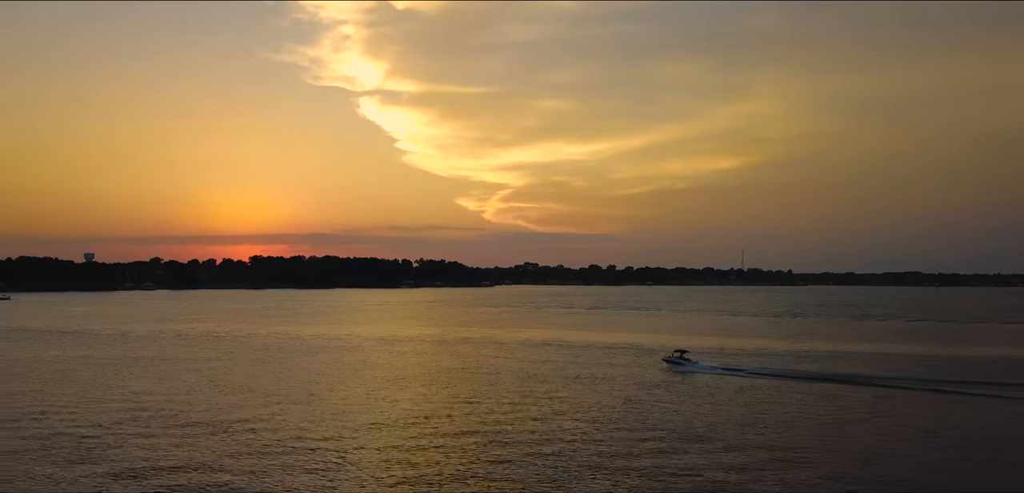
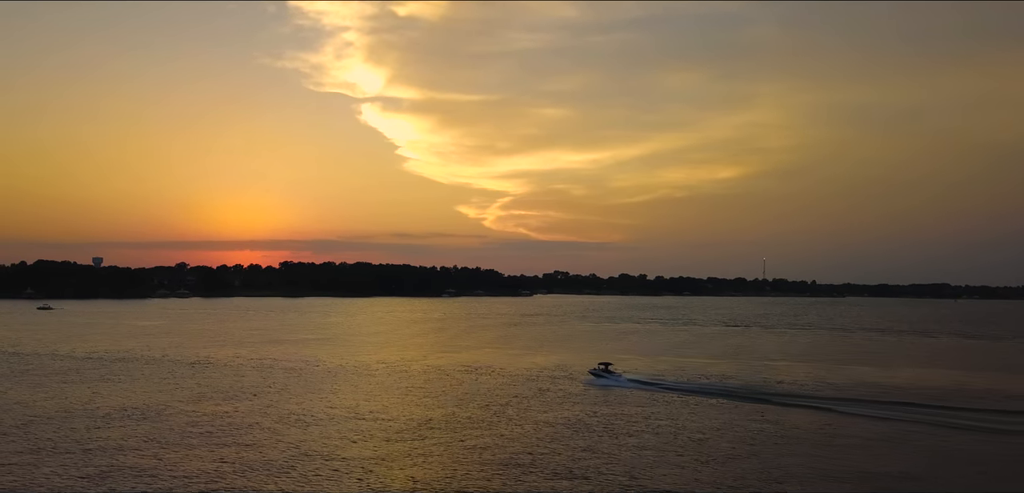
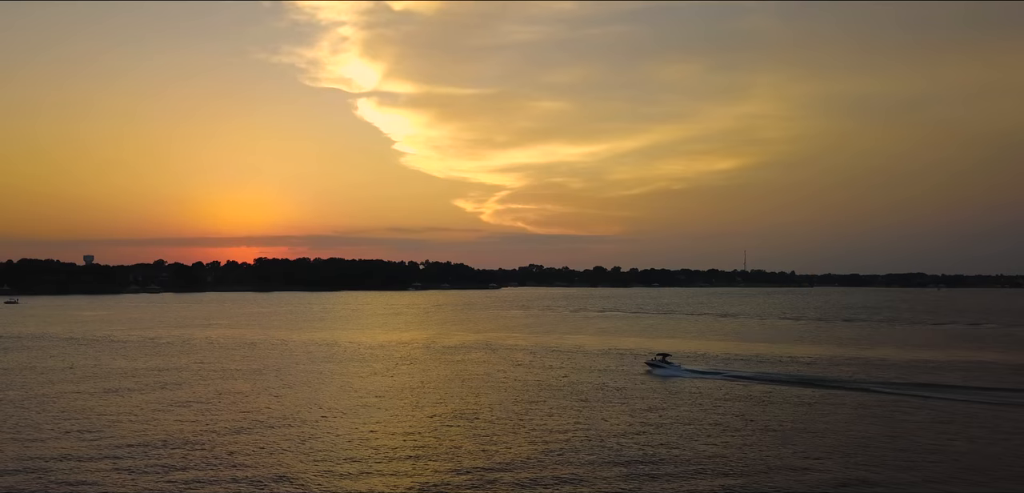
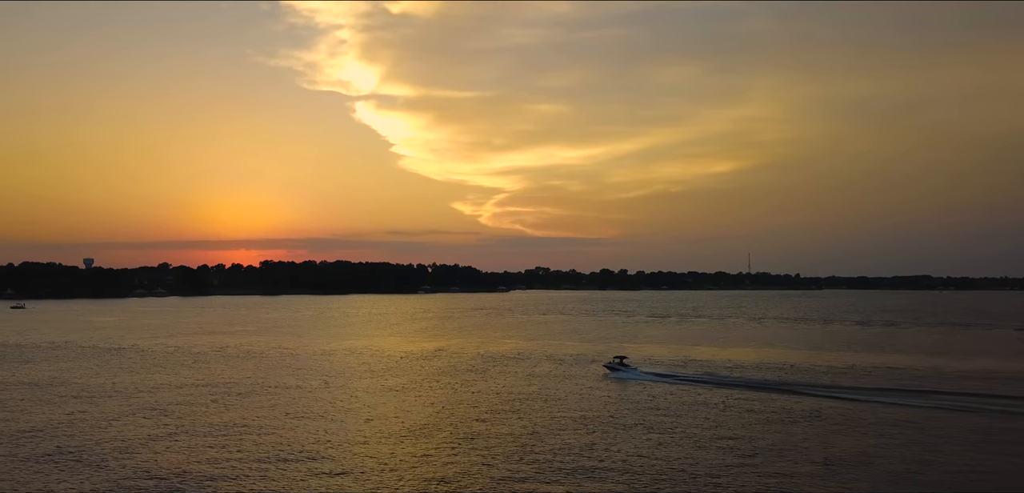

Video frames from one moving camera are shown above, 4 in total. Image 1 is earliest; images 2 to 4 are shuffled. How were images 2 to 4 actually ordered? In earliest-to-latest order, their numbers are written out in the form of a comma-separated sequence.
3, 4, 2
